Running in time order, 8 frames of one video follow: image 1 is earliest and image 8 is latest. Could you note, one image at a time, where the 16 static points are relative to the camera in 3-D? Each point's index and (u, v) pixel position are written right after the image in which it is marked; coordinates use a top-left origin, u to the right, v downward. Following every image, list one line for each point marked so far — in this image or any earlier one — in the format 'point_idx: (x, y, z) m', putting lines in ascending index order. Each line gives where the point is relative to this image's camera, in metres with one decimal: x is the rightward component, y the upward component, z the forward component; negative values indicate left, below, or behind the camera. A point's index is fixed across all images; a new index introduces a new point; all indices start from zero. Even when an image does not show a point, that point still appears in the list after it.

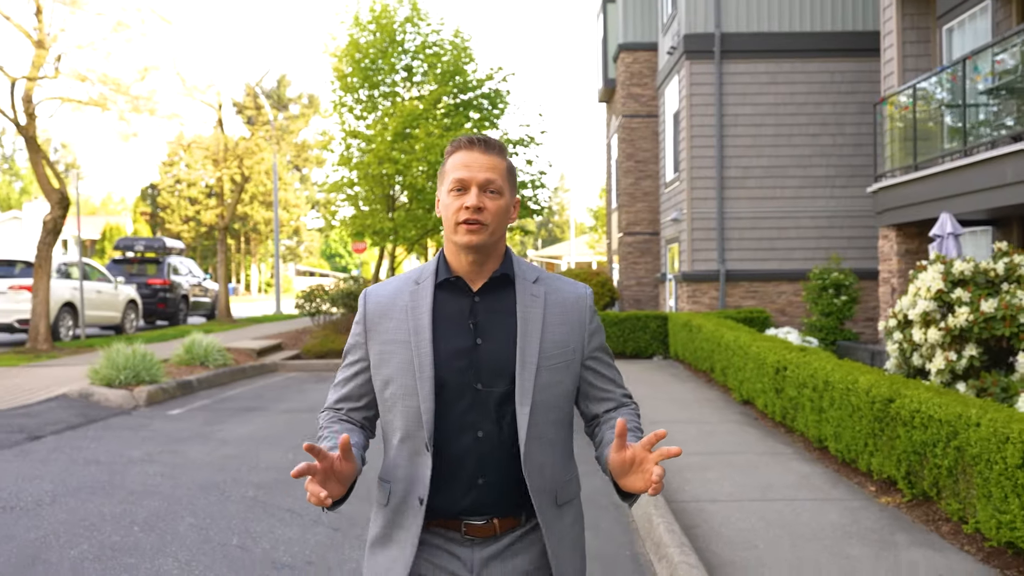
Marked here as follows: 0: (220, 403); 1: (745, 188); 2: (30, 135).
0: (-3.3, -1.3, +11.3) m
1: (+4.5, +1.9, +19.3) m
2: (-7.6, +2.4, +16.0) m
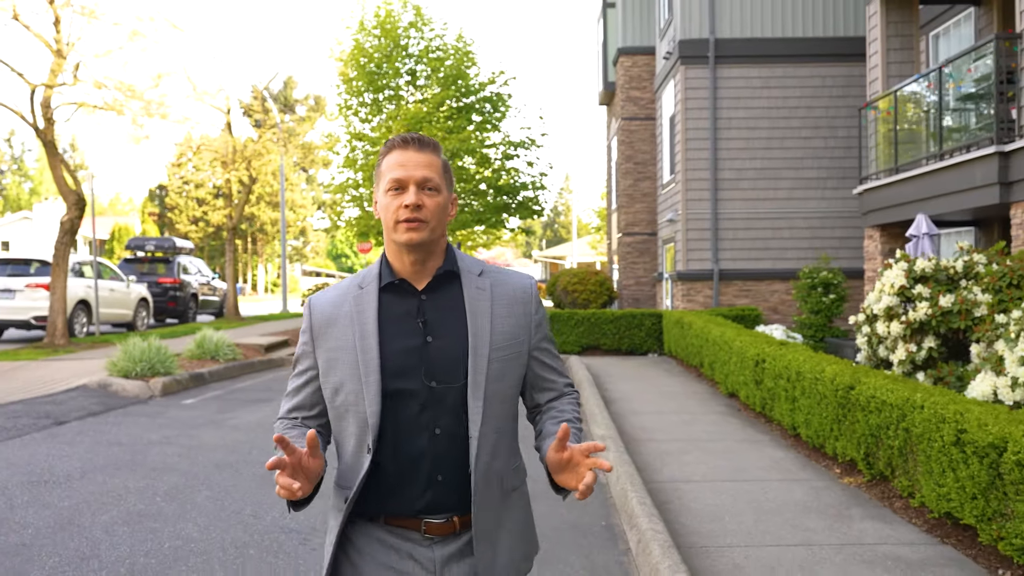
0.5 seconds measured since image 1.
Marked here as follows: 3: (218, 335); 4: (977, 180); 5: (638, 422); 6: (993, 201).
0: (-3.3, -1.2, +11.9) m
1: (+4.5, +1.9, +19.8) m
2: (-7.6, +2.5, +16.6) m
3: (-4.2, -0.7, +14.5) m
4: (+5.2, +1.2, +11.4) m
5: (+1.3, -1.4, +10.8) m
6: (+5.3, +0.9, +11.1) m
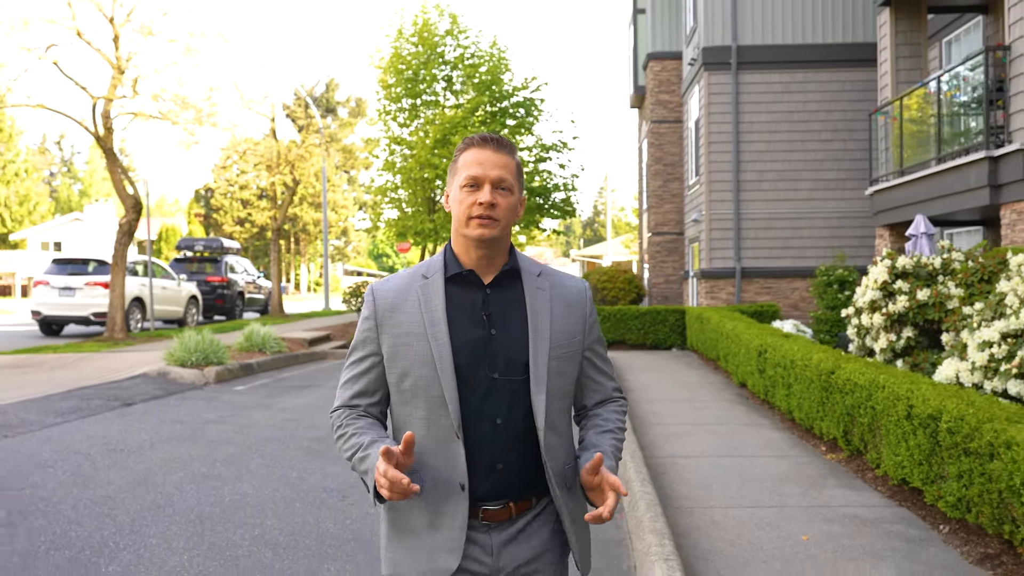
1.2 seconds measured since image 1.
0: (-3.0, -1.2, +12.9) m
1: (+5.1, +2.0, +20.6) m
2: (-7.1, +2.5, +17.9) m
3: (-3.8, -0.6, +15.6) m
4: (+5.5, +1.3, +12.1) m
5: (+1.6, -1.4, +11.7) m
6: (+5.5, +1.0, +11.8) m
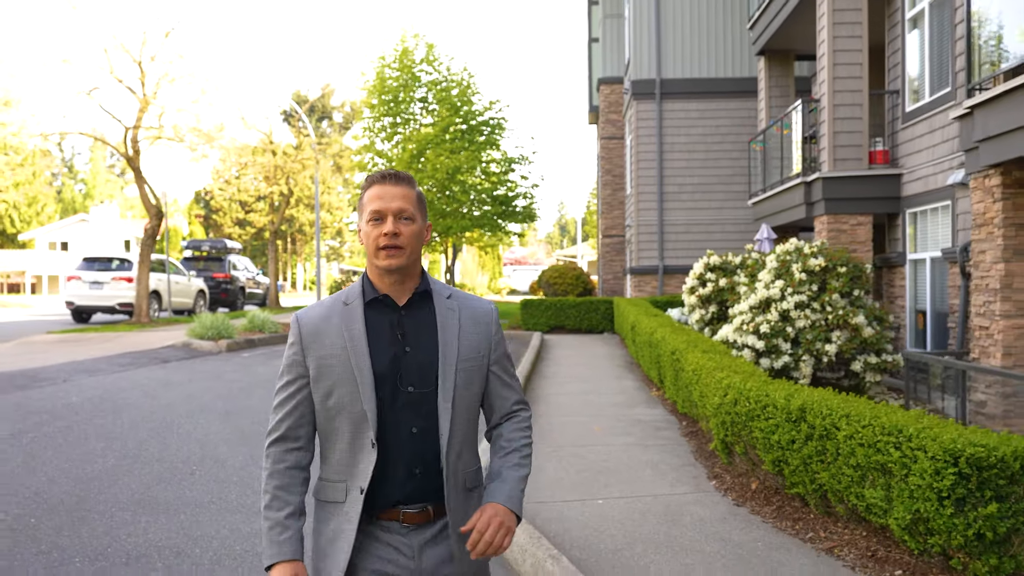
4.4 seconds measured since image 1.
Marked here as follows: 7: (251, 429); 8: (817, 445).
0: (-4.0, -1.1, +16.8) m
1: (+4.1, +2.1, +24.5) m
2: (-8.1, +2.6, +21.8) m
3: (-4.8, -0.5, +19.5) m
4: (+4.5, +1.4, +16.0) m
5: (+0.6, -1.3, +15.6) m
6: (+4.6, +1.1, +15.8) m
7: (-2.4, -1.3, +9.2) m
8: (+1.8, -0.9, +5.8) m
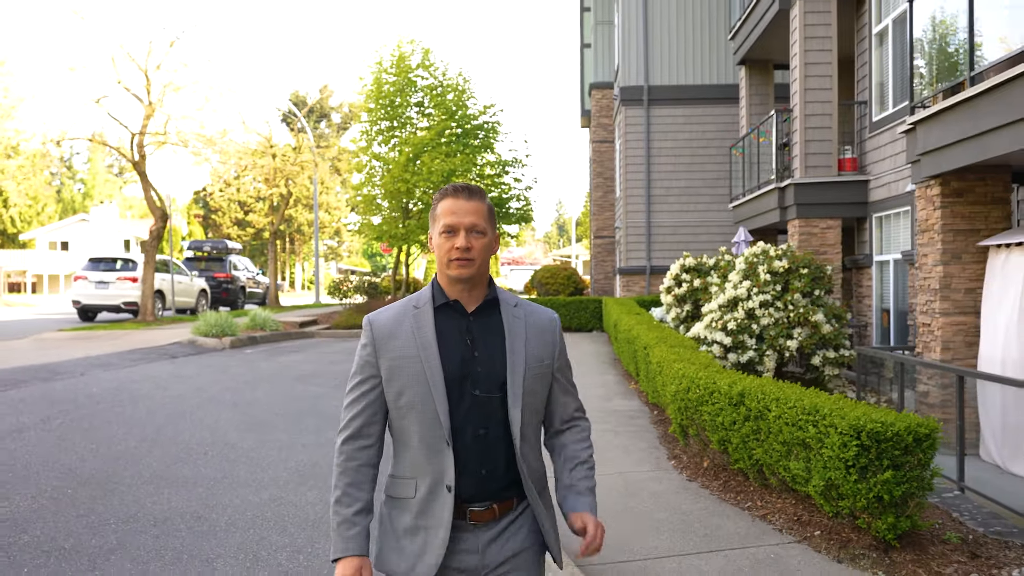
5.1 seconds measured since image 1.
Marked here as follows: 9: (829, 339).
0: (-4.1, -1.1, +17.7) m
1: (+3.9, +2.1, +25.4) m
2: (-8.3, +2.7, +22.6) m
3: (-5.0, -0.5, +20.4) m
4: (+4.4, +1.4, +16.9) m
5: (+0.4, -1.3, +16.4) m
6: (+4.4, +1.1, +16.6) m
7: (-2.5, -1.3, +10.0) m
8: (+1.6, -0.9, +6.7) m
9: (+3.7, -0.6, +11.7) m
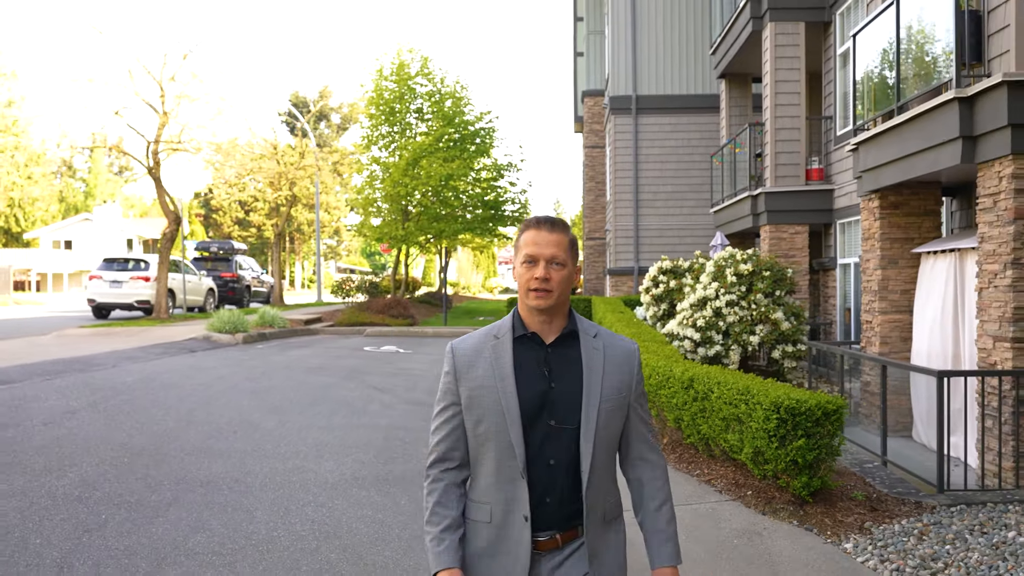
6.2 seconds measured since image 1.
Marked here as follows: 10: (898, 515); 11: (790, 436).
0: (-4.3, -1.1, +19.0) m
1: (+3.7, +2.1, +26.6) m
2: (-8.4, +2.7, +23.9) m
3: (-5.1, -0.5, +21.6) m
4: (+4.2, +1.4, +18.2) m
5: (+0.3, -1.3, +17.7) m
6: (+4.3, +1.1, +17.9) m
7: (-2.7, -1.3, +11.3) m
8: (+1.5, -0.9, +8.0) m
9: (+3.5, -0.6, +13.0) m
10: (+2.7, -1.6, +6.9) m
11: (+1.9, -1.0, +6.9) m
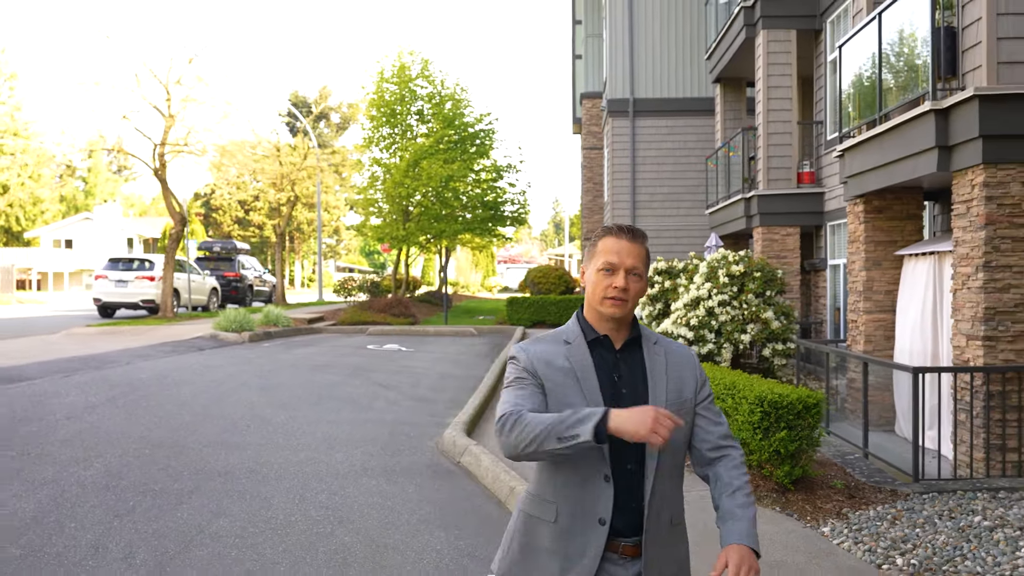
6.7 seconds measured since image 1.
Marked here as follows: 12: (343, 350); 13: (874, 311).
0: (-4.3, -1.1, +19.4) m
1: (+3.7, +2.1, +27.1) m
2: (-8.4, +2.7, +24.3) m
3: (-5.1, -0.5, +22.1) m
4: (+4.2, +1.4, +18.7) m
5: (+0.3, -1.3, +18.2) m
6: (+4.3, +1.1, +18.4) m
7: (-2.7, -1.3, +11.8) m
8: (+1.5, -0.9, +8.5) m
9: (+3.5, -0.6, +13.4) m
10: (+2.7, -1.6, +7.4) m
11: (+1.9, -1.0, +7.4) m
12: (-3.1, -1.1, +18.7) m
13: (+4.1, -0.3, +11.5) m
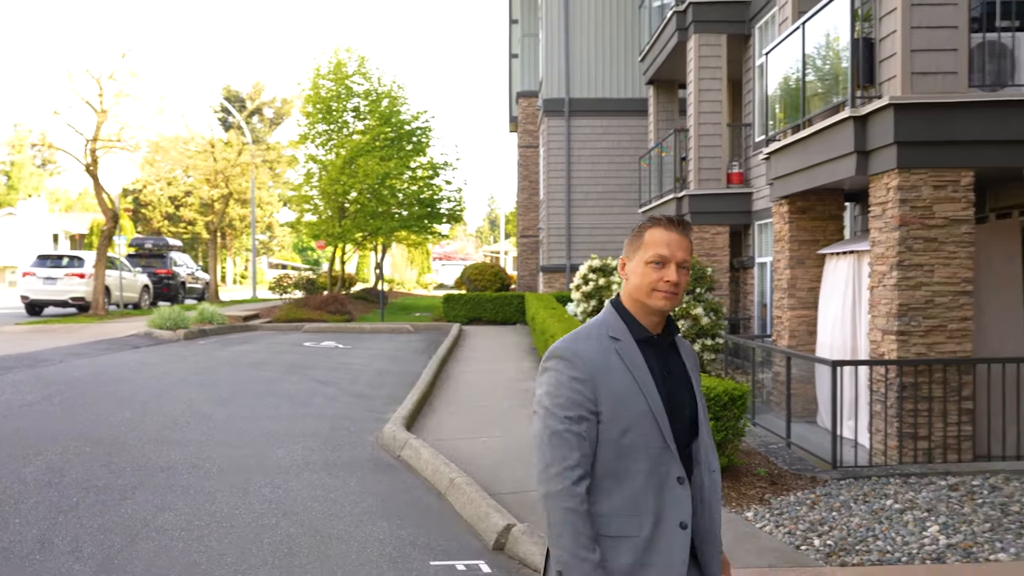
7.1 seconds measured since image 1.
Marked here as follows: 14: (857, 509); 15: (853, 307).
0: (-5.5, -1.0, +19.4) m
1: (+2.0, +2.2, +27.6) m
2: (-10.0, +2.8, +24.0) m
3: (-6.5, -0.4, +22.0) m
4: (+3.0, +1.4, +19.1) m
5: (-0.8, -1.2, +18.4) m
6: (+3.1, +1.2, +18.9) m
7: (-3.4, -1.3, +11.9) m
8: (+1.0, -0.9, +8.8) m
9: (+2.7, -0.6, +13.9) m
10: (+2.2, -1.6, +7.8) m
11: (+1.4, -1.0, +7.8) m
12: (-4.3, -1.1, +18.7) m
13: (+3.4, -0.2, +12.0) m
14: (+2.4, -1.6, +7.2) m
15: (+3.6, -0.2, +10.7) m
